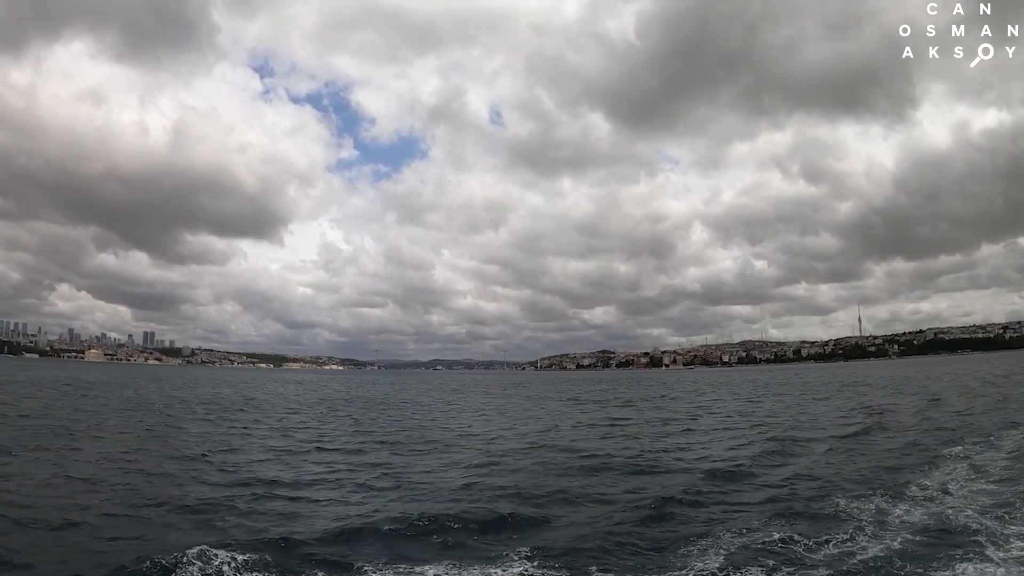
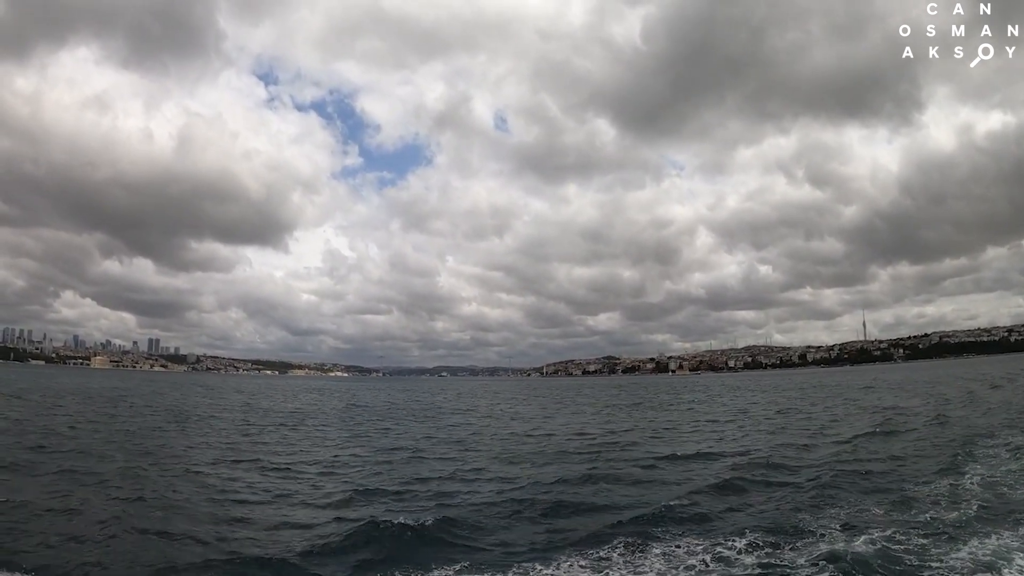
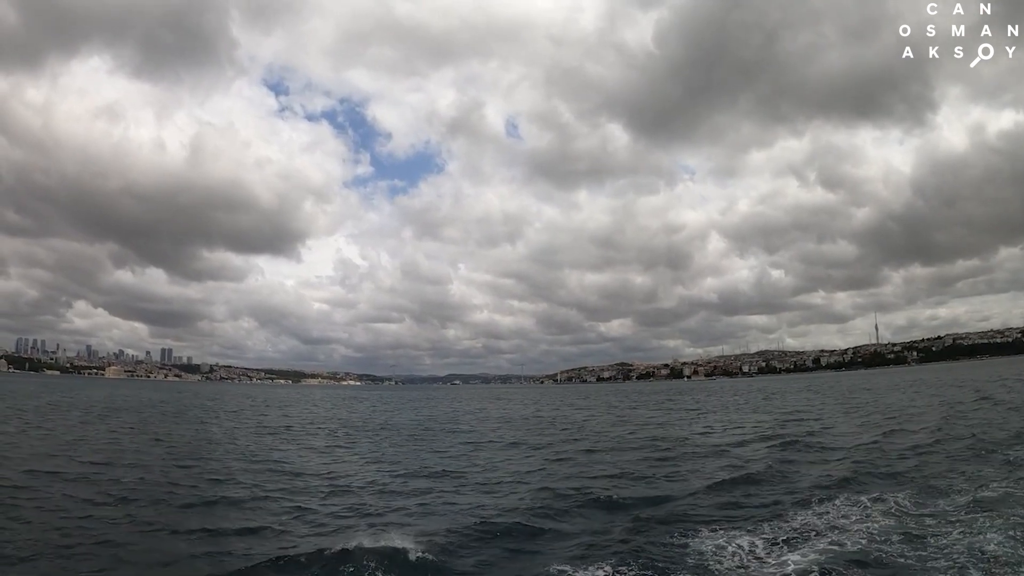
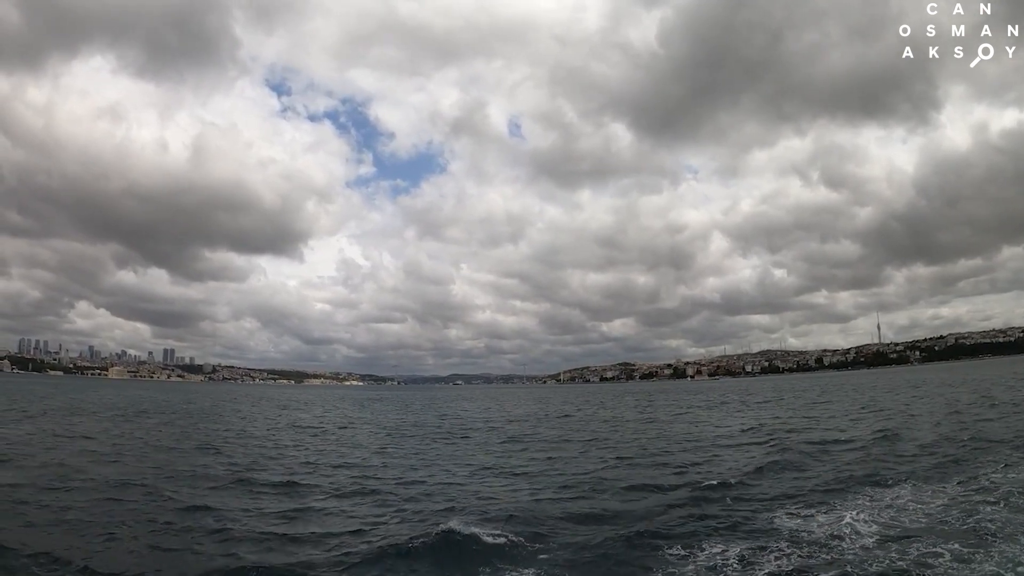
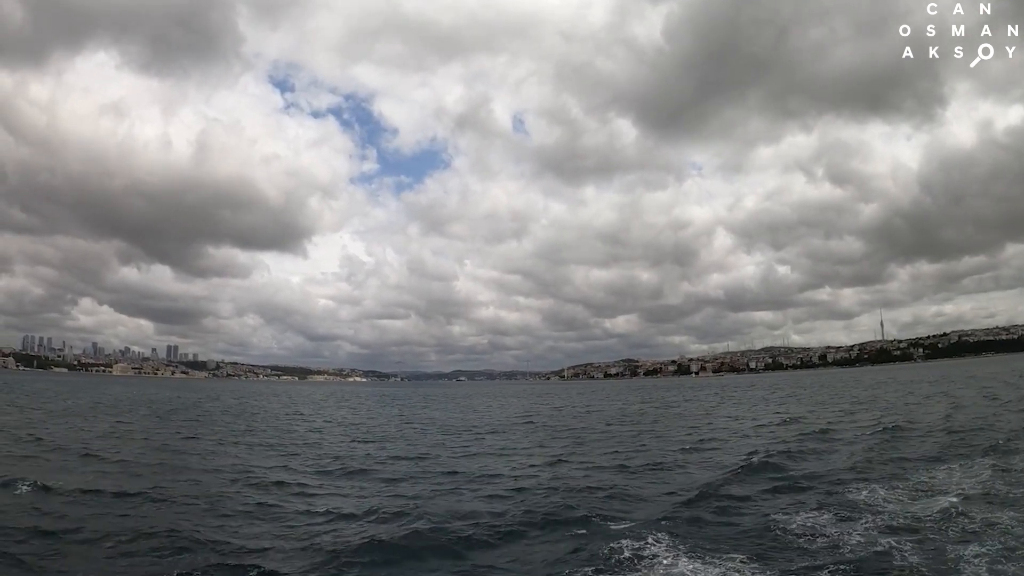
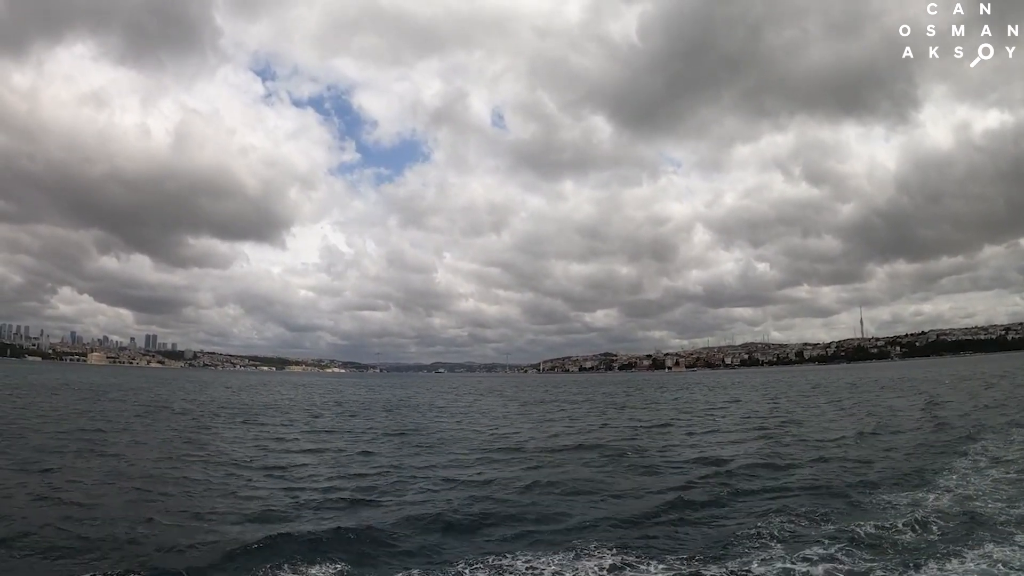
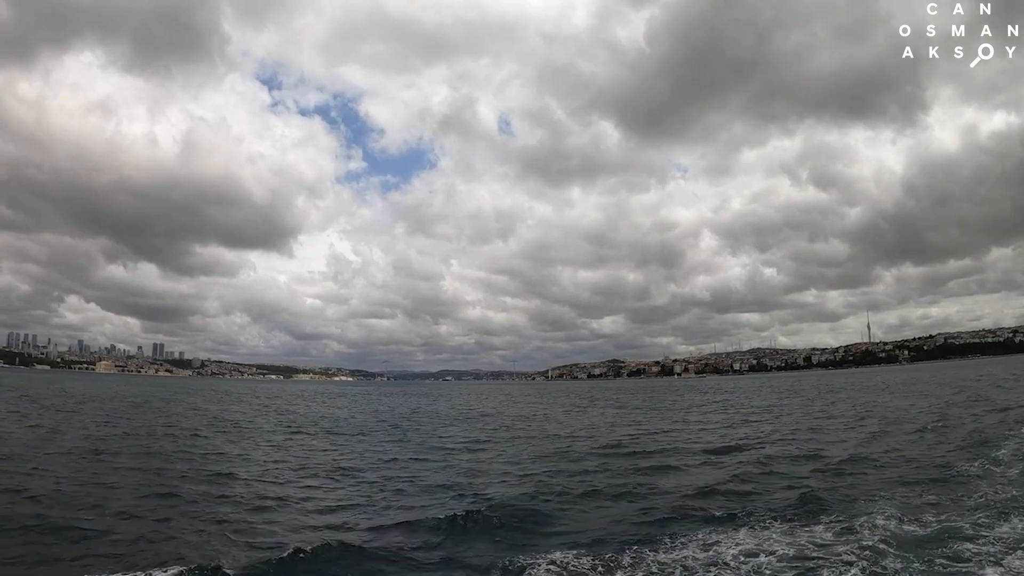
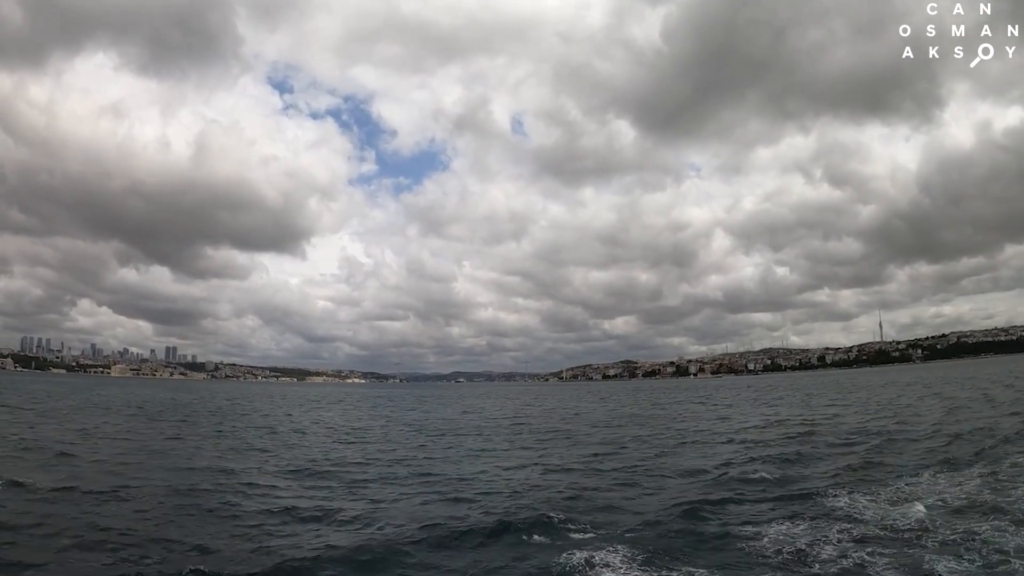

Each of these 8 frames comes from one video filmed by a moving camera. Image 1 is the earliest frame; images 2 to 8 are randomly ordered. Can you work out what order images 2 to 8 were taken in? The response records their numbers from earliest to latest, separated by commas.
6, 2, 7, 3, 4, 8, 5
